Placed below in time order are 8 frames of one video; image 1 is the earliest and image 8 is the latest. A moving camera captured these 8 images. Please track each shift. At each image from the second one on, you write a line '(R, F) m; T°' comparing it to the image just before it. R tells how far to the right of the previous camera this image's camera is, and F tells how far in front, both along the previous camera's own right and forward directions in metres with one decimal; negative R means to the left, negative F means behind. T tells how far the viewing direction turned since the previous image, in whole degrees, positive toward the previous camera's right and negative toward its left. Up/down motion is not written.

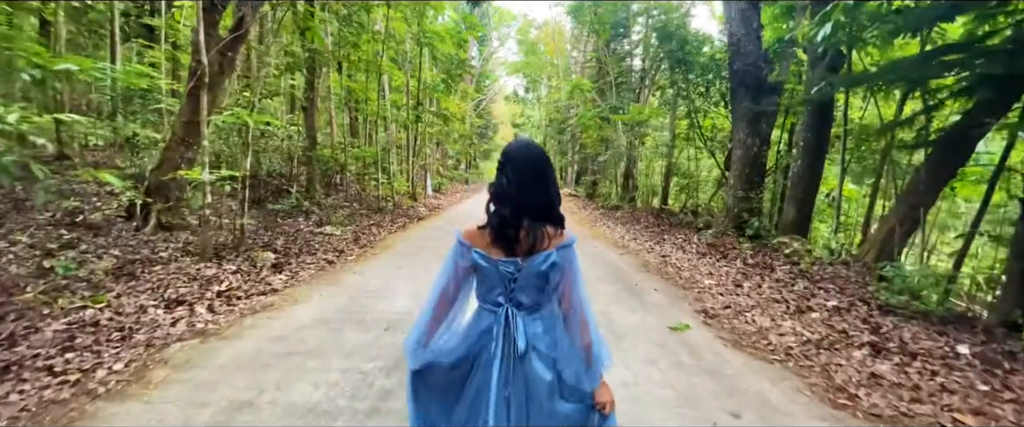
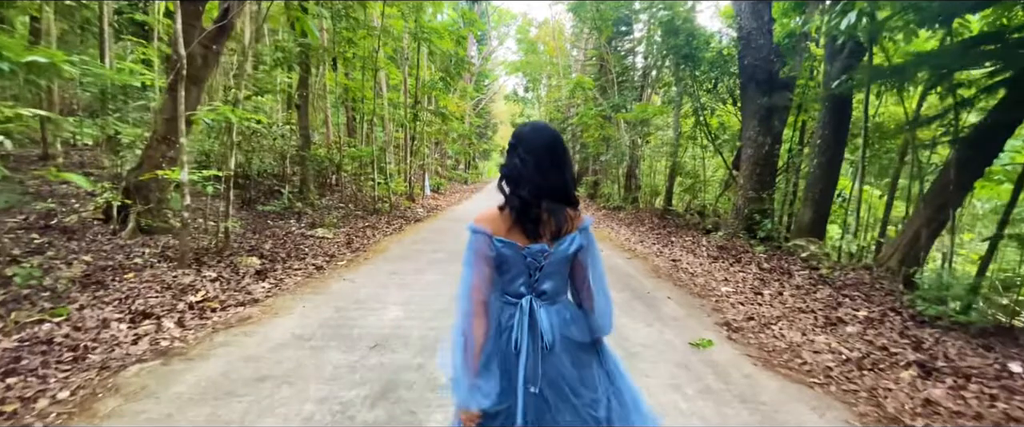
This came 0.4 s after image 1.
(0.0, +0.5) m; 0°
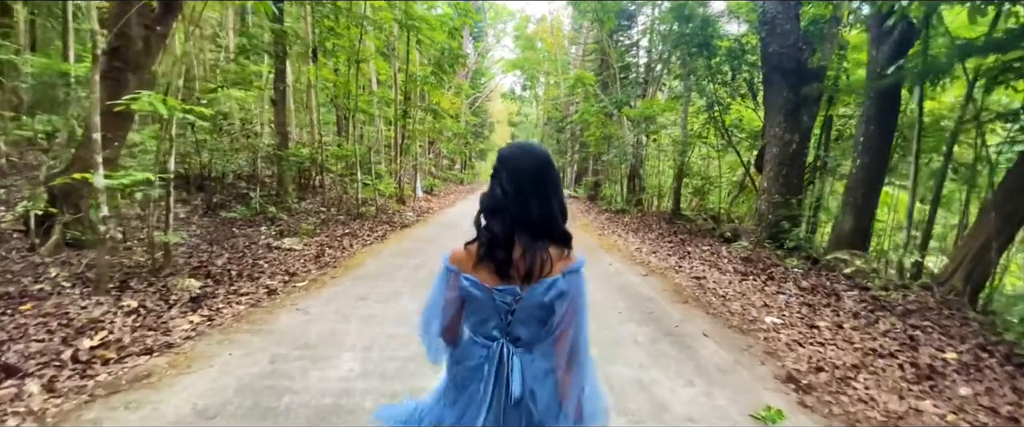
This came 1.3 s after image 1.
(0.0, +1.4) m; 0°
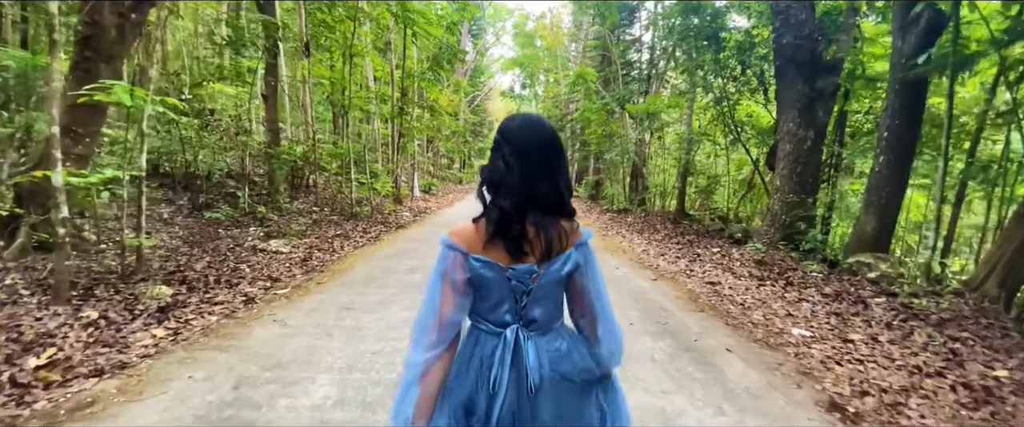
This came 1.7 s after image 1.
(0.0, +0.5) m; 0°
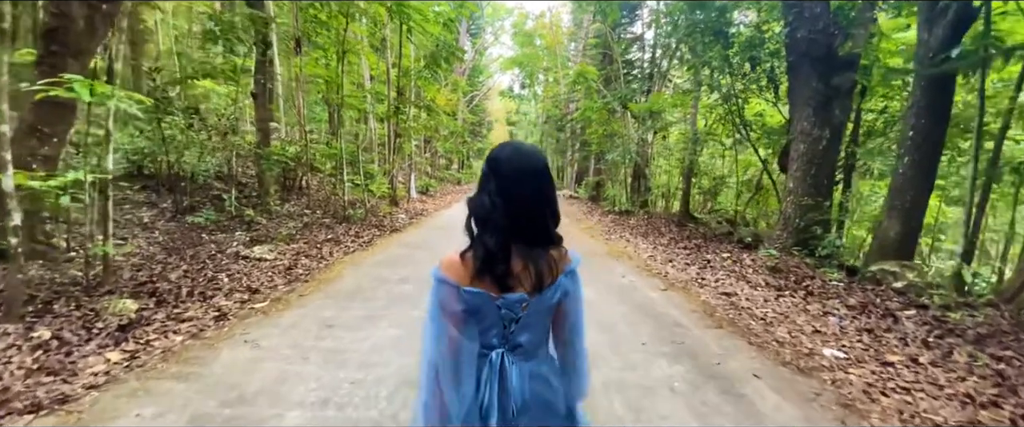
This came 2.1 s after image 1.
(0.0, +0.5) m; 0°
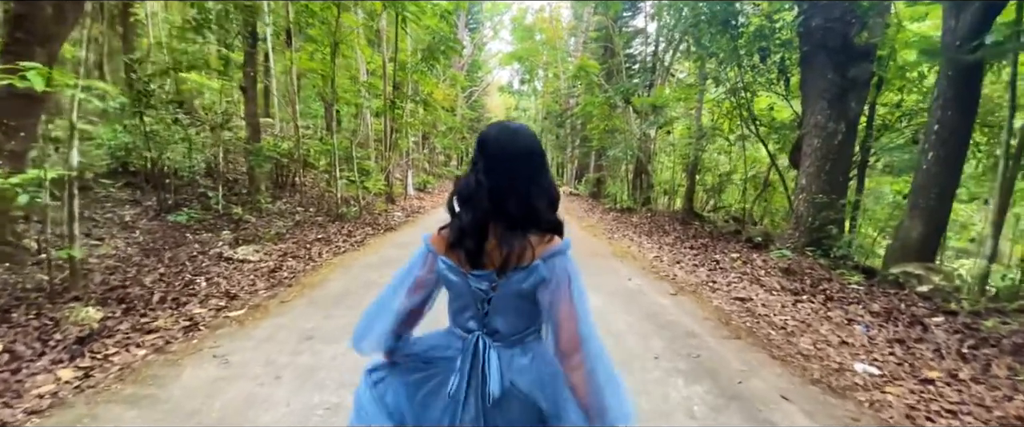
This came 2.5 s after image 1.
(0.0, +0.5) m; 0°
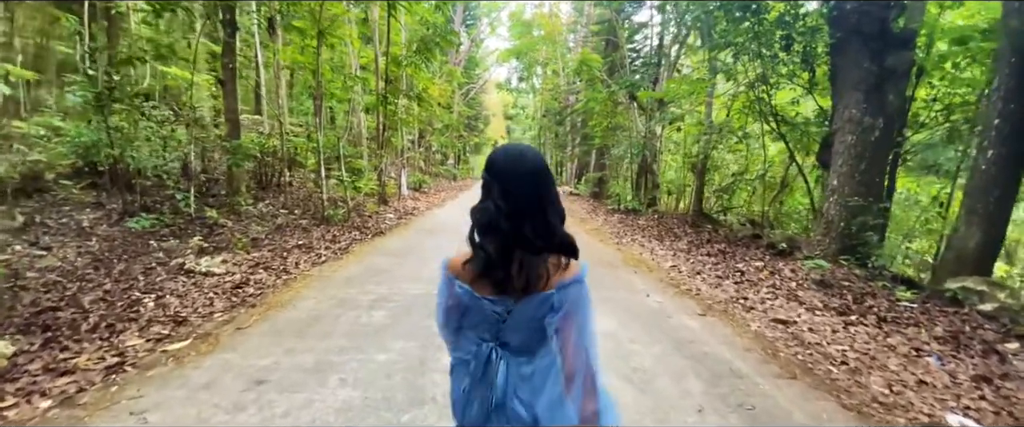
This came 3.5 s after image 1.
(0.0, +0.9) m; 0°
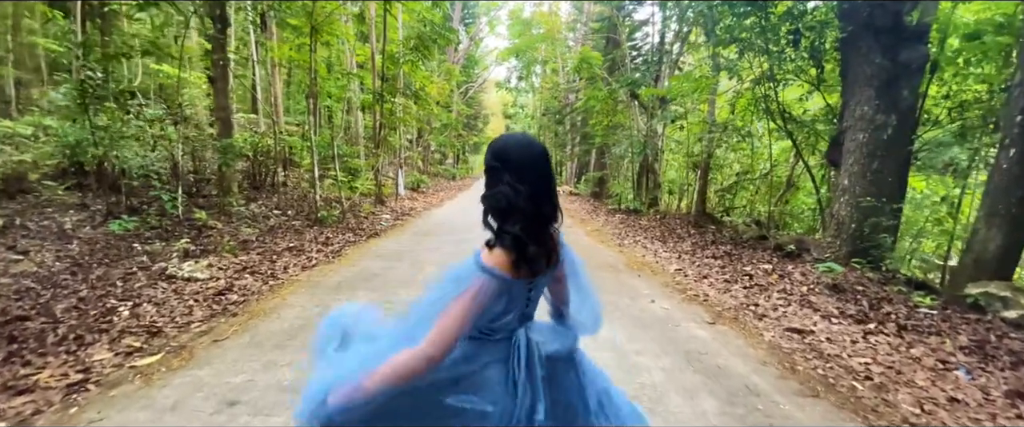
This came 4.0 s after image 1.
(0.0, +0.3) m; 0°
